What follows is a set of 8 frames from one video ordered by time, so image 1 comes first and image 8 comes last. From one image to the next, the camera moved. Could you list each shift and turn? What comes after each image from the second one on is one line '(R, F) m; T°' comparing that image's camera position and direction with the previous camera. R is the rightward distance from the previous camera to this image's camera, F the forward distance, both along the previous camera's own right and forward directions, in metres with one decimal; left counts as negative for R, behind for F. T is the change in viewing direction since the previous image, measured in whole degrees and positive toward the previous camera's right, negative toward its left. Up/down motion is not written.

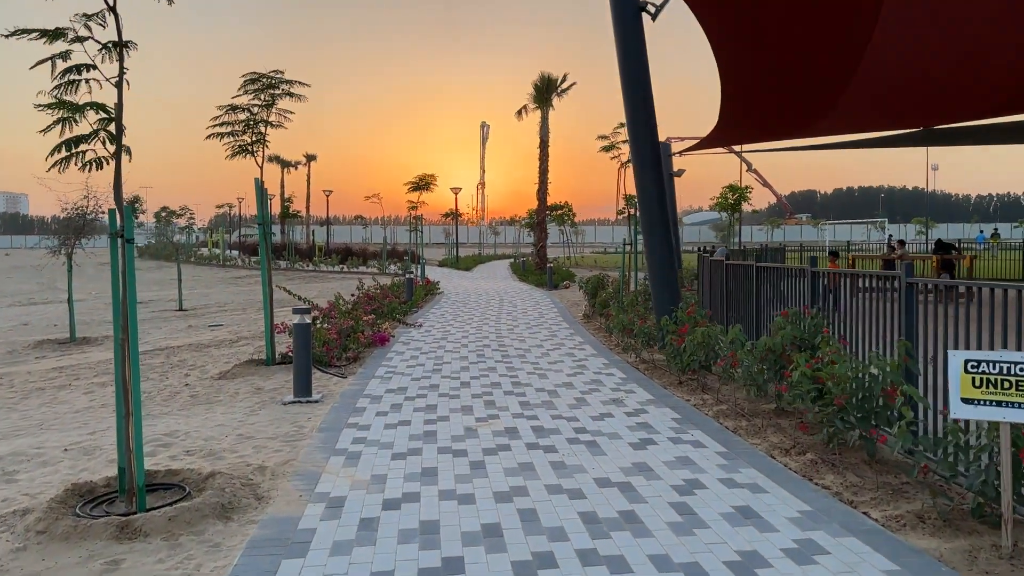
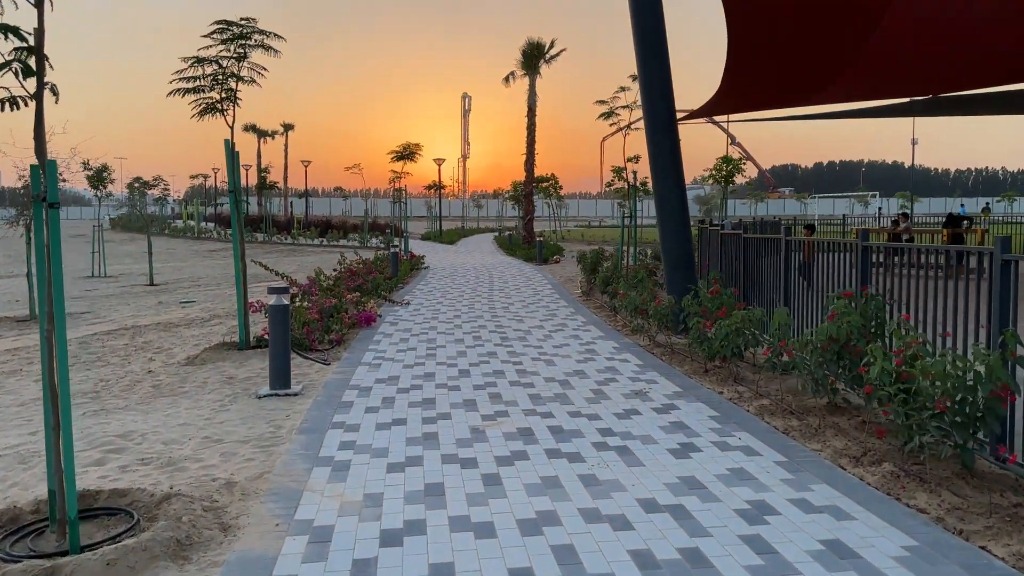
(-0.2, +0.9) m; +1°
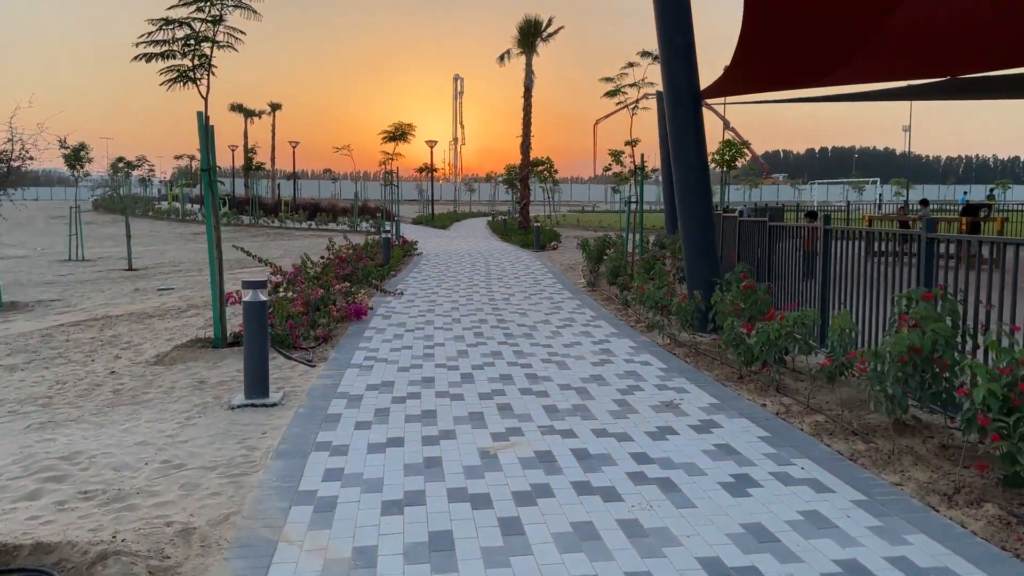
(-0.1, +0.8) m; +1°
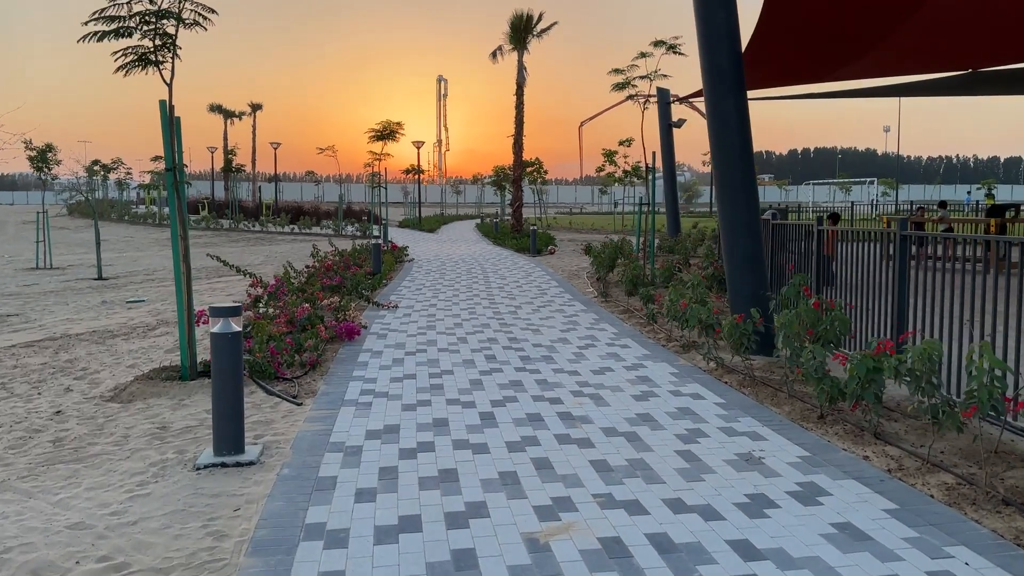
(-0.3, +1.1) m; +1°
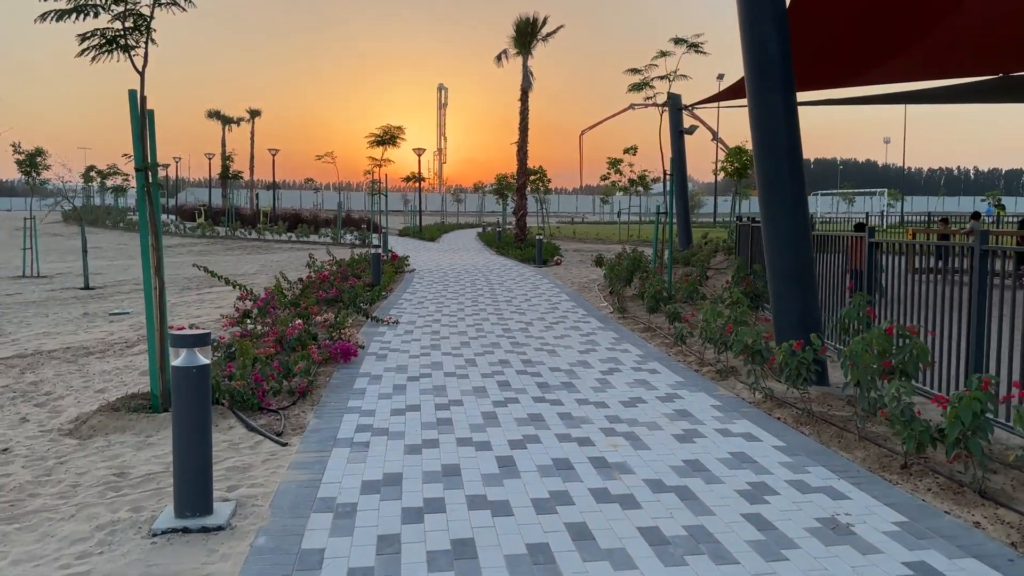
(-0.1, +0.8) m; 0°
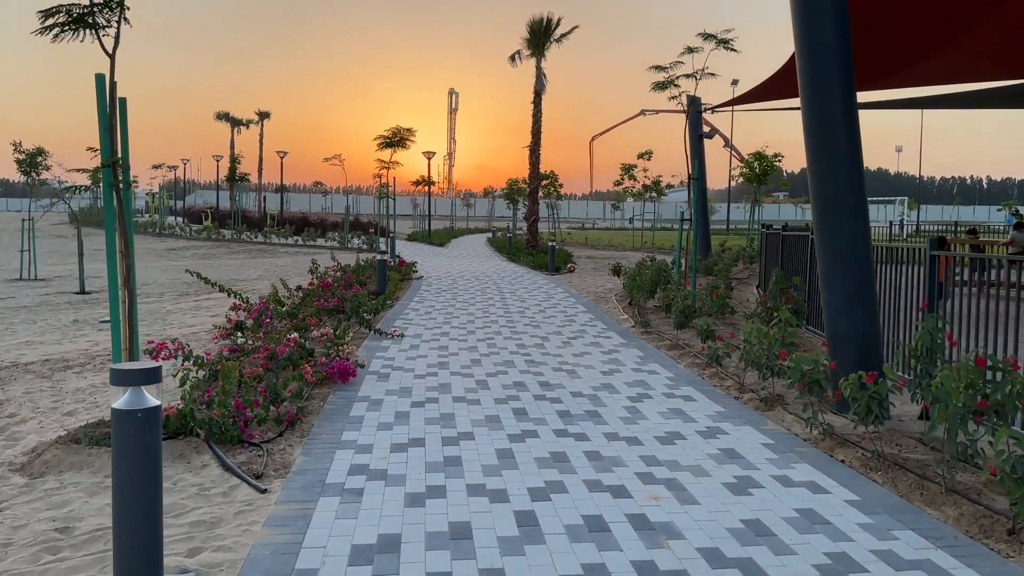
(-0.1, +0.7) m; -1°
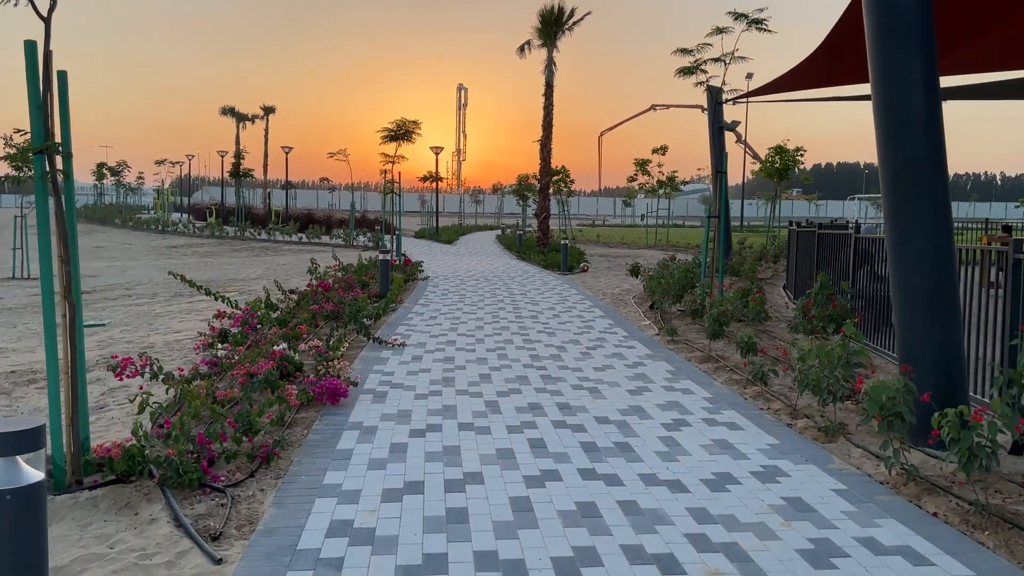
(0.0, +0.8) m; -1°
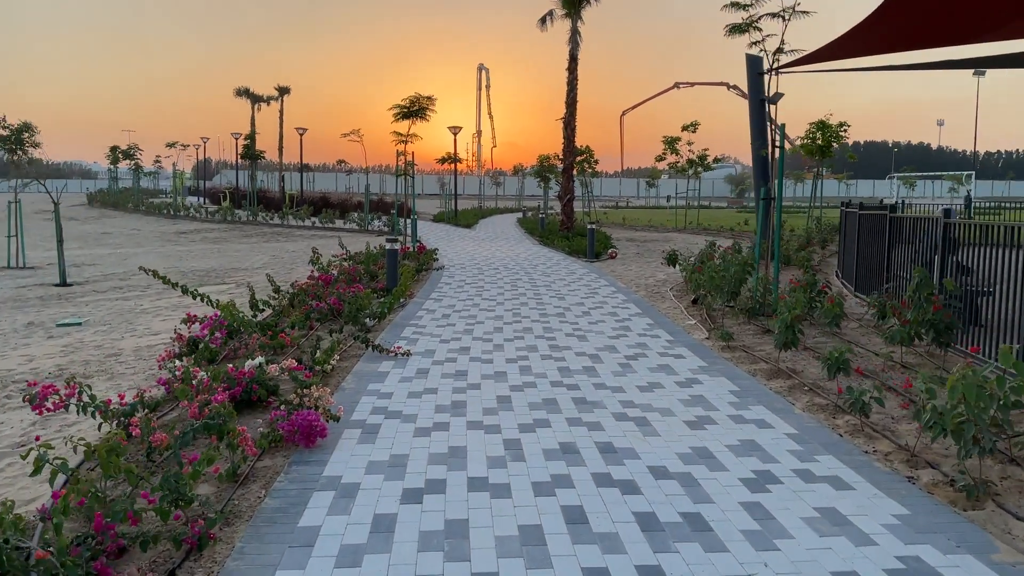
(0.0, +1.3) m; -2°
